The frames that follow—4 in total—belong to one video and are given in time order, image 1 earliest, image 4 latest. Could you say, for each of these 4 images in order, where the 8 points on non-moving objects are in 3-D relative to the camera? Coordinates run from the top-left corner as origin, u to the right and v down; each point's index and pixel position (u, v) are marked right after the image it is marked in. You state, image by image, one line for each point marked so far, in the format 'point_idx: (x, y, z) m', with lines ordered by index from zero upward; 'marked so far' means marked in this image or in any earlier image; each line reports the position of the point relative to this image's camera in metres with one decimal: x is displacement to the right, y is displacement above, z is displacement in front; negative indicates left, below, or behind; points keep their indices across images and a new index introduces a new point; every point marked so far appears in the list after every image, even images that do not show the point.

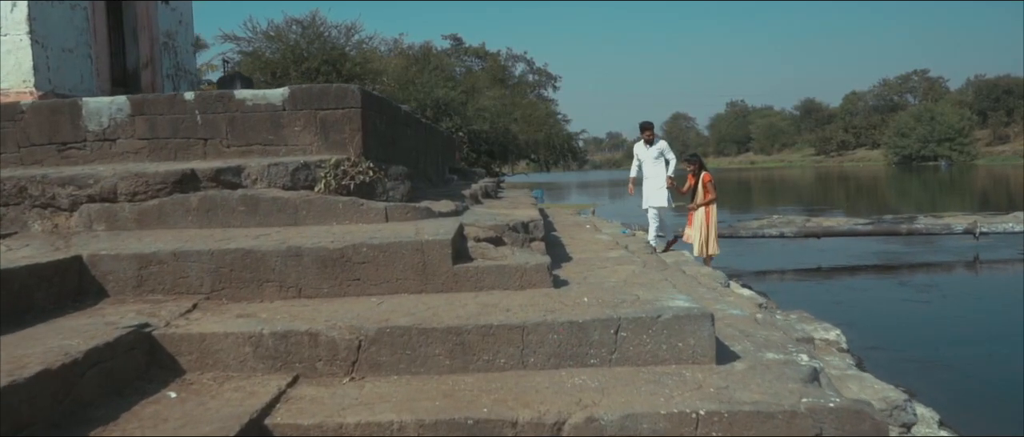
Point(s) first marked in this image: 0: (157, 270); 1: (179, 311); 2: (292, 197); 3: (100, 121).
0: (-2.0, -0.3, +4.3) m
1: (-1.7, -0.5, +4.0) m
2: (-1.4, +0.1, +4.8) m
3: (-2.9, +0.7, +5.5) m
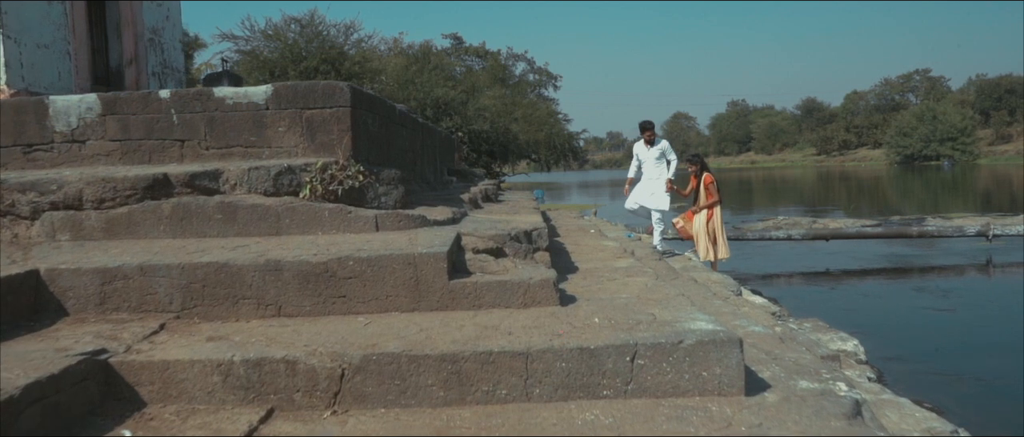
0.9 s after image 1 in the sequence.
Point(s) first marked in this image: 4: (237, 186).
0: (-1.9, -0.3, +3.9) m
1: (-1.7, -0.5, +3.6) m
2: (-1.4, +0.1, +4.4) m
3: (-2.9, +0.6, +5.1) m
4: (-1.6, +0.2, +4.6) m
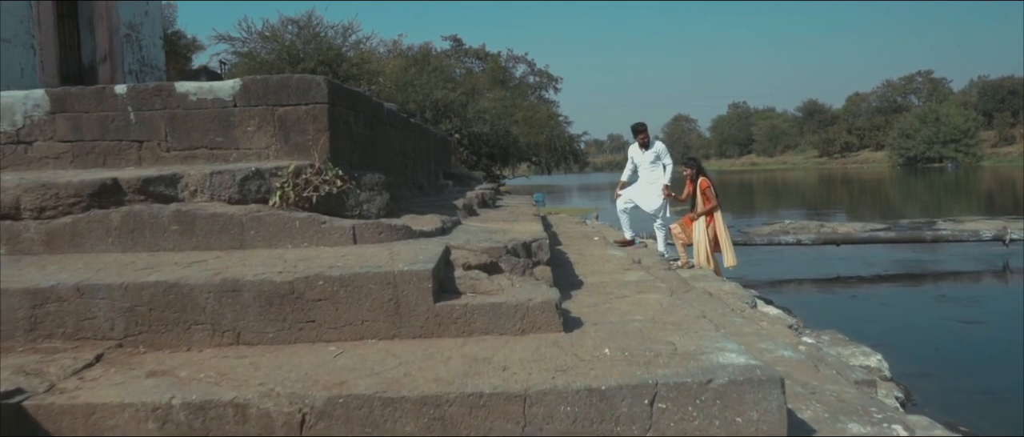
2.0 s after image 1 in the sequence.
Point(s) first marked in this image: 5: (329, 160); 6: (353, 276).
0: (-2.0, -0.4, +3.3) m
1: (-1.7, -0.6, +3.0) m
2: (-1.4, 0.0, +3.9) m
3: (-2.9, +0.6, +4.5) m
4: (-1.7, +0.1, +4.1) m
5: (-1.1, +0.3, +4.4) m
6: (-0.7, -0.2, +3.3) m
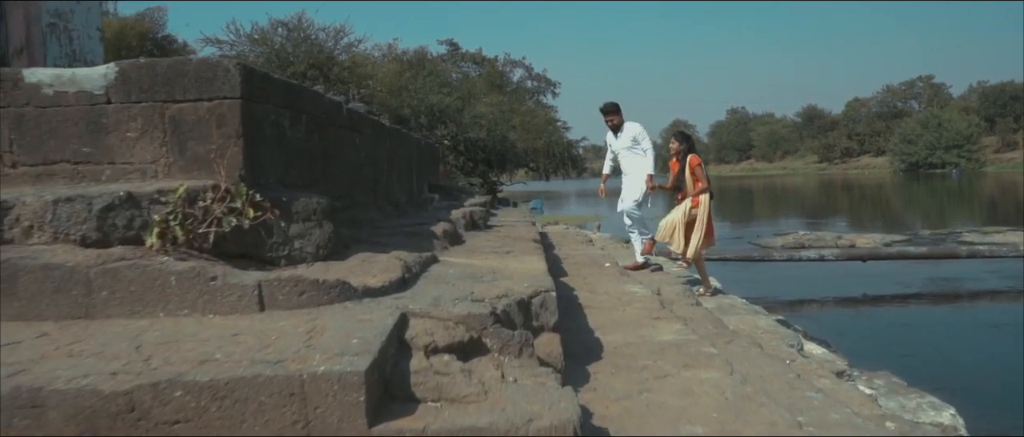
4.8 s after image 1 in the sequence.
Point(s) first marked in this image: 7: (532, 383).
0: (-2.0, -0.6, +2.0) m
1: (-1.7, -0.7, +1.7) m
2: (-1.4, -0.1, +2.6) m
3: (-2.9, +0.4, +3.2) m
4: (-1.7, 0.0, +2.7) m
5: (-1.1, +0.2, +3.1) m
6: (-0.7, -0.4, +2.0) m
7: (+0.1, -0.5, +2.4) m
